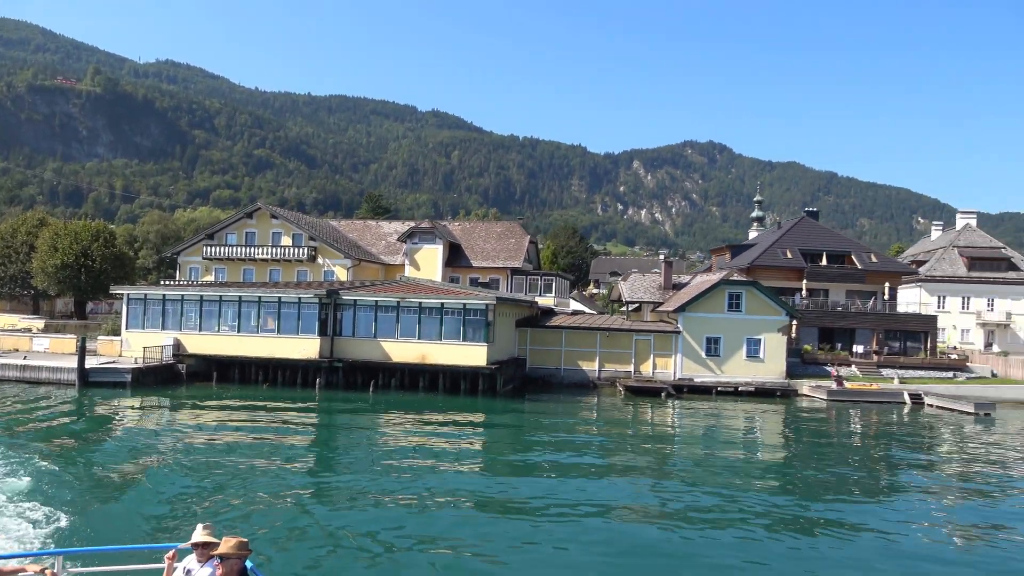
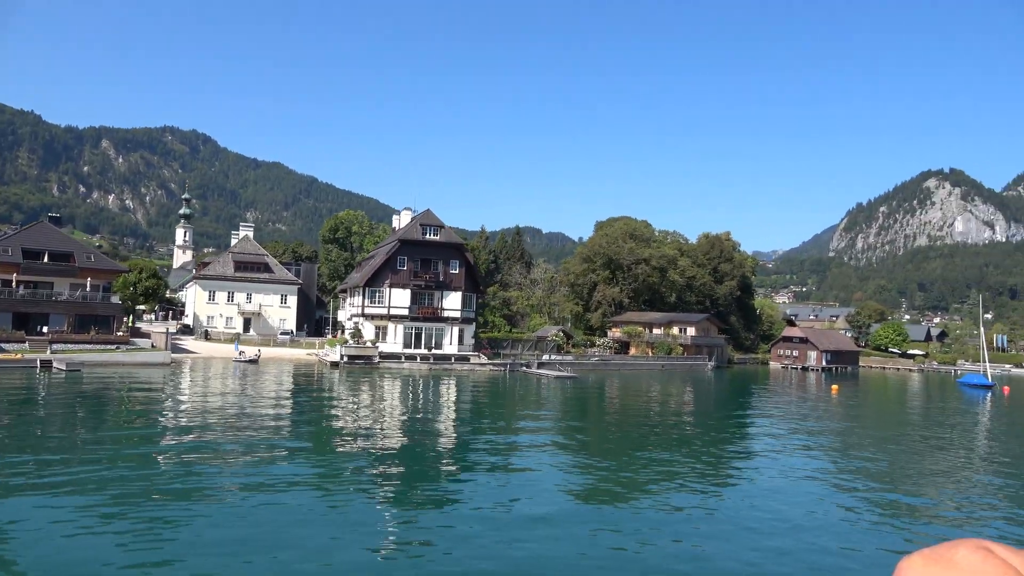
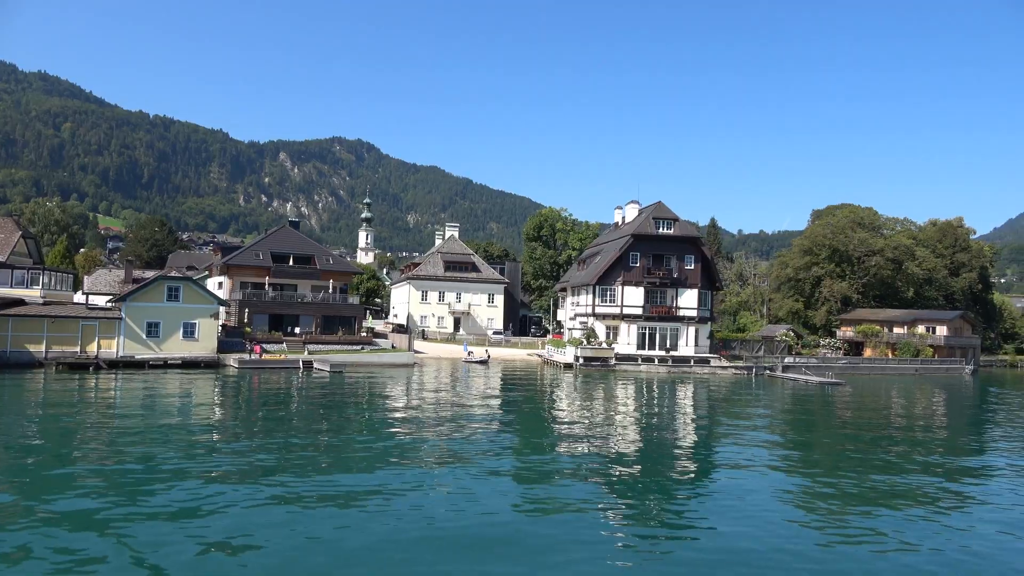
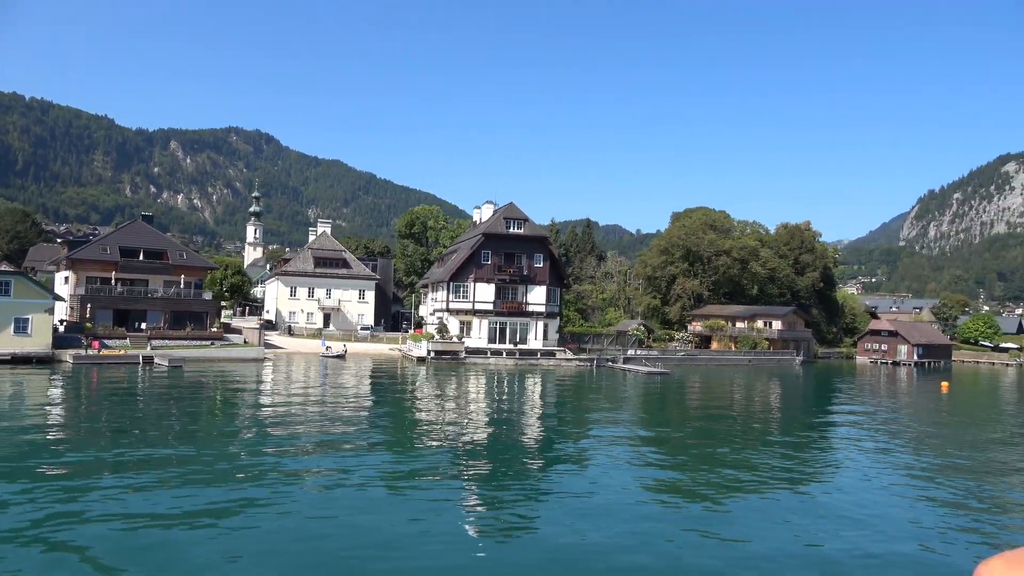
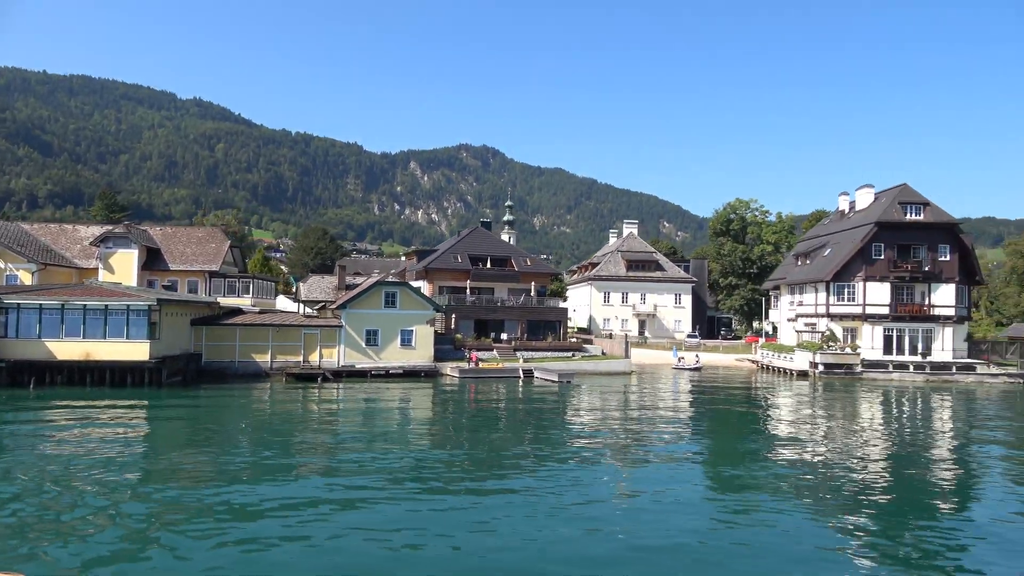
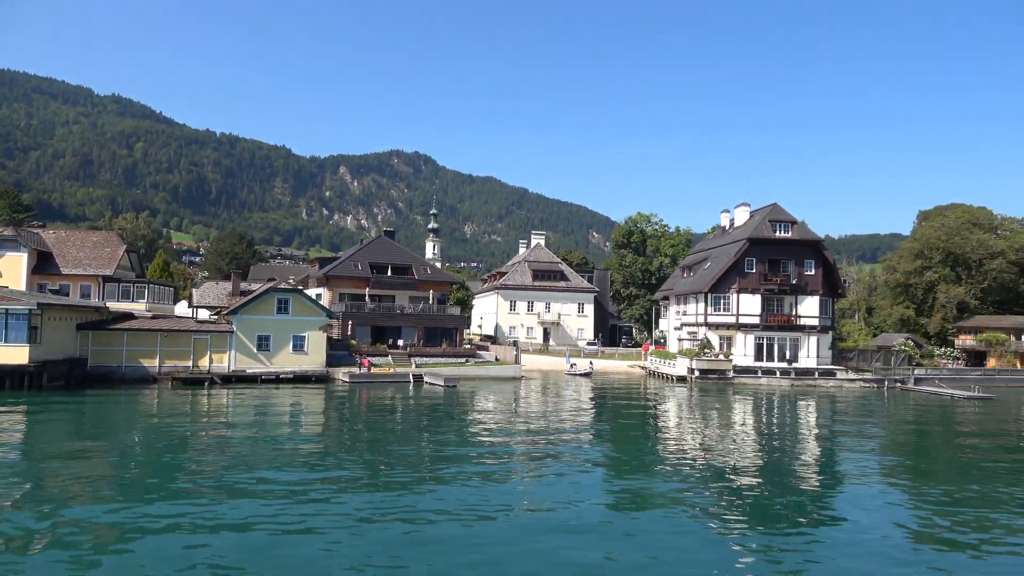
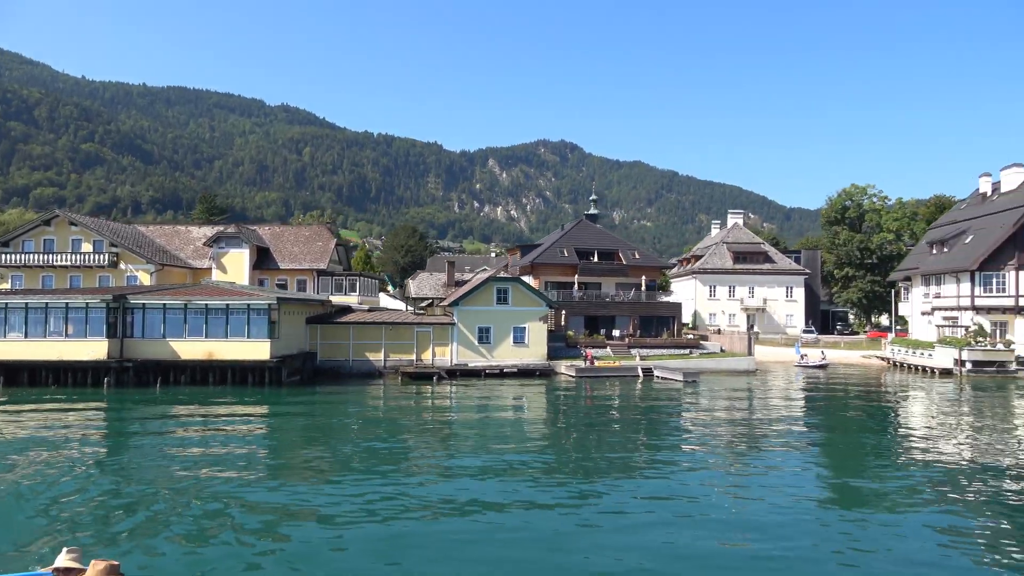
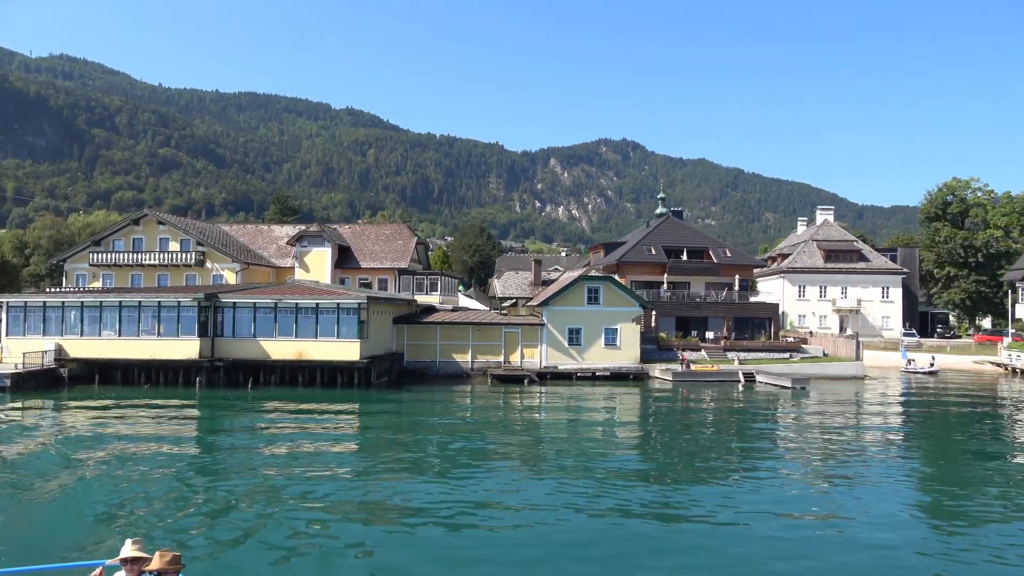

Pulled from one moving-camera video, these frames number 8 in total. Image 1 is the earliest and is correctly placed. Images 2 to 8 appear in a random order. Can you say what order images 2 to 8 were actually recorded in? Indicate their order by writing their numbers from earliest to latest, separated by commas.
8, 7, 5, 6, 3, 4, 2
